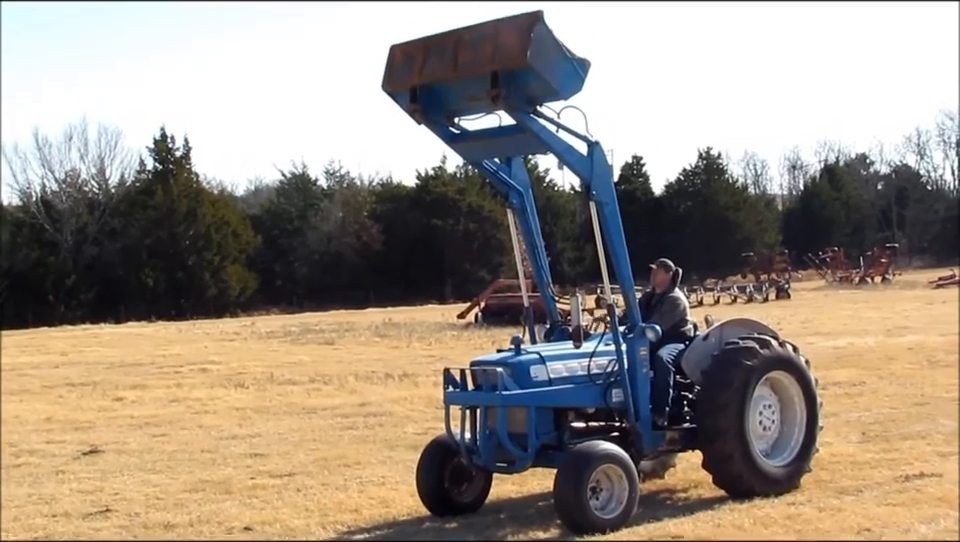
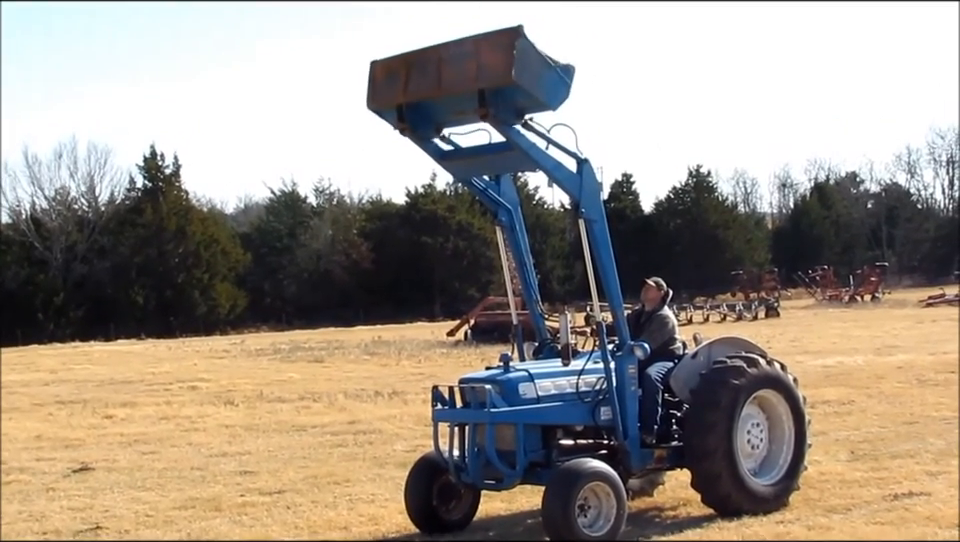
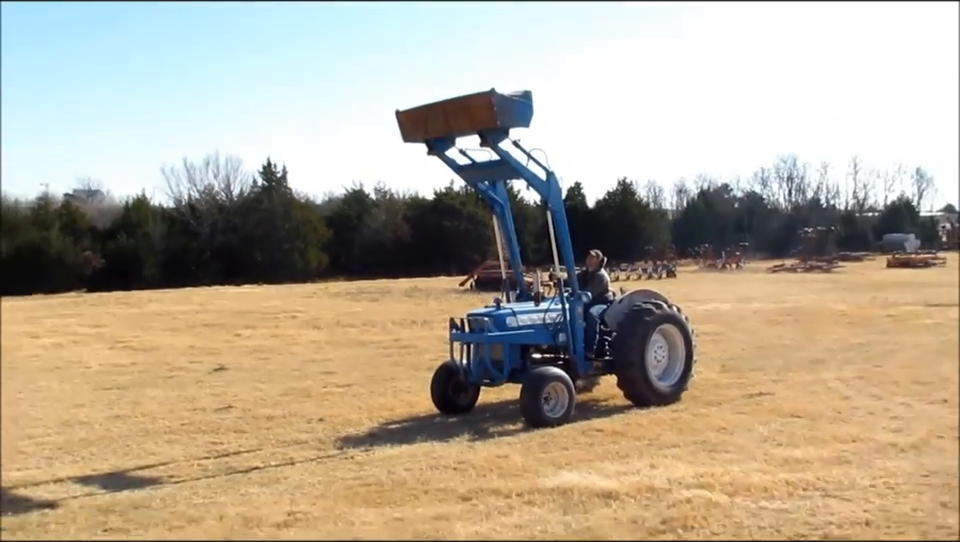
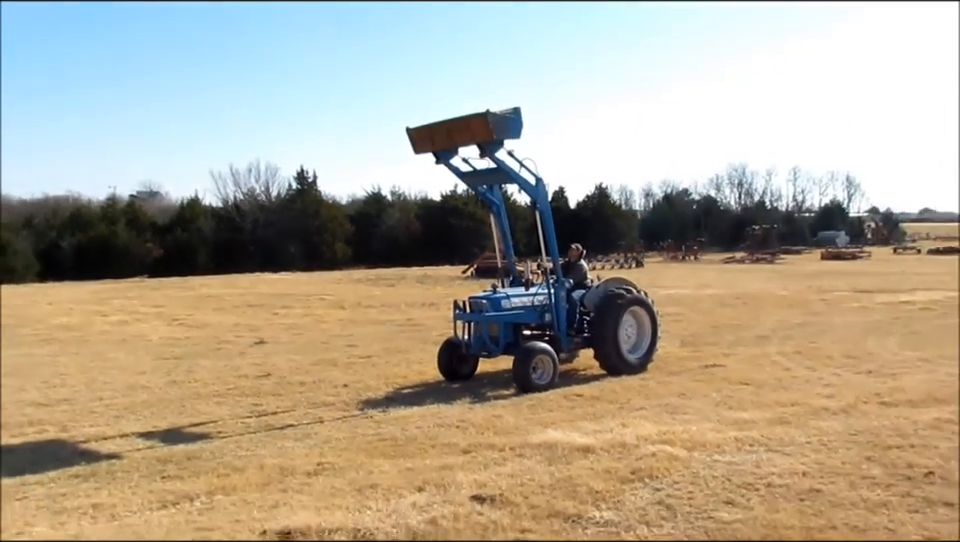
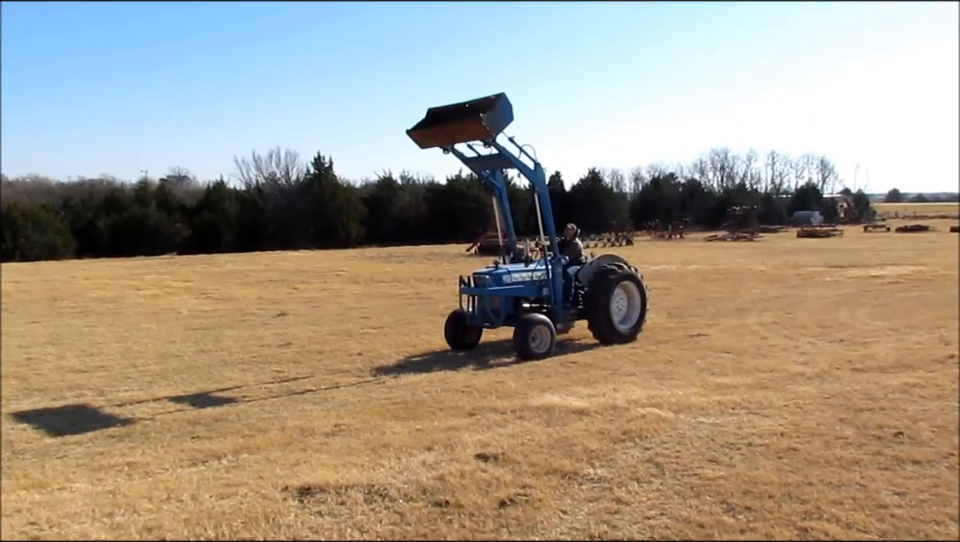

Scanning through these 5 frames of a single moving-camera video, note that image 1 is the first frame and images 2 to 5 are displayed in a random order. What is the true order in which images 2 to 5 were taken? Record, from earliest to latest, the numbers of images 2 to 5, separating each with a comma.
2, 3, 4, 5
